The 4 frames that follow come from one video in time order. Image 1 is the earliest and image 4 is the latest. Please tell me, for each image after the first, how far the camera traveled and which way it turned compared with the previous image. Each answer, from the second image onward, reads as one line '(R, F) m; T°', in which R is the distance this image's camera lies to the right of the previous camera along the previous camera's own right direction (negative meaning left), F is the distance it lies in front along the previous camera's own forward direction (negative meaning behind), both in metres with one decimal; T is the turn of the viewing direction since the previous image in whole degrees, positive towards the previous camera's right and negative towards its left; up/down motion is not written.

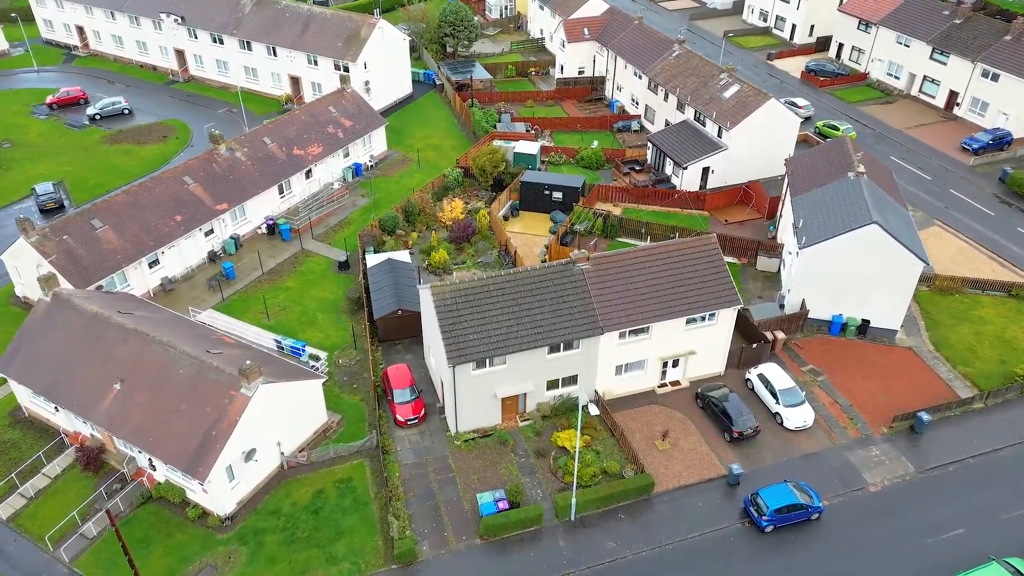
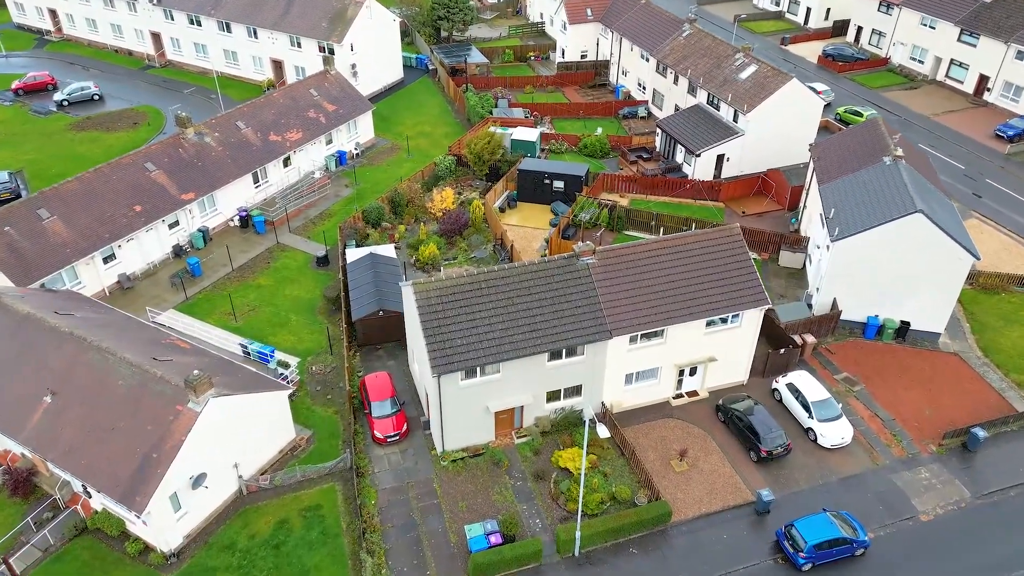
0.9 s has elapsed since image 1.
(+0.2, +2.9) m; 0°
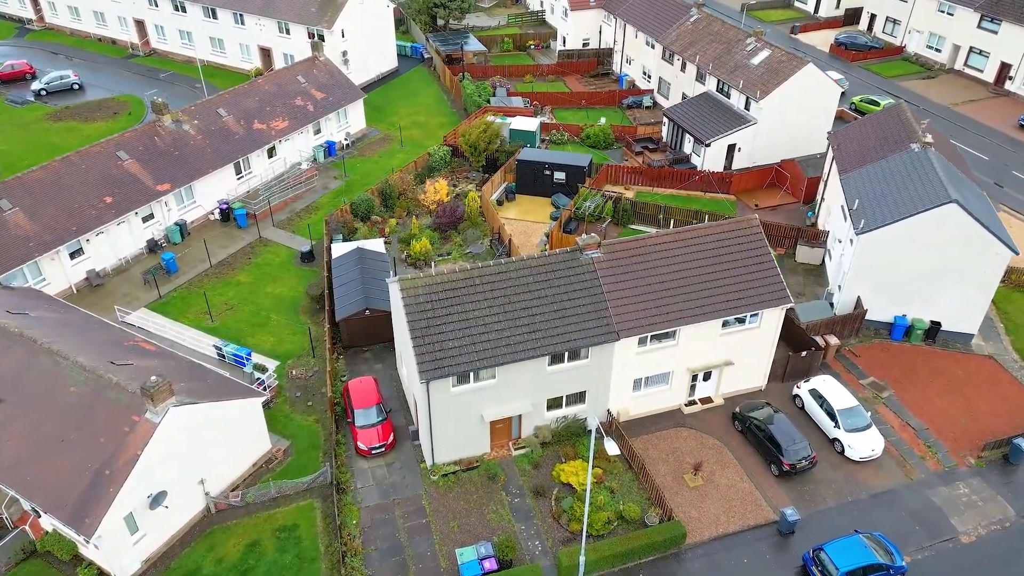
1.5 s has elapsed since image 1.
(+0.1, +1.8) m; 0°
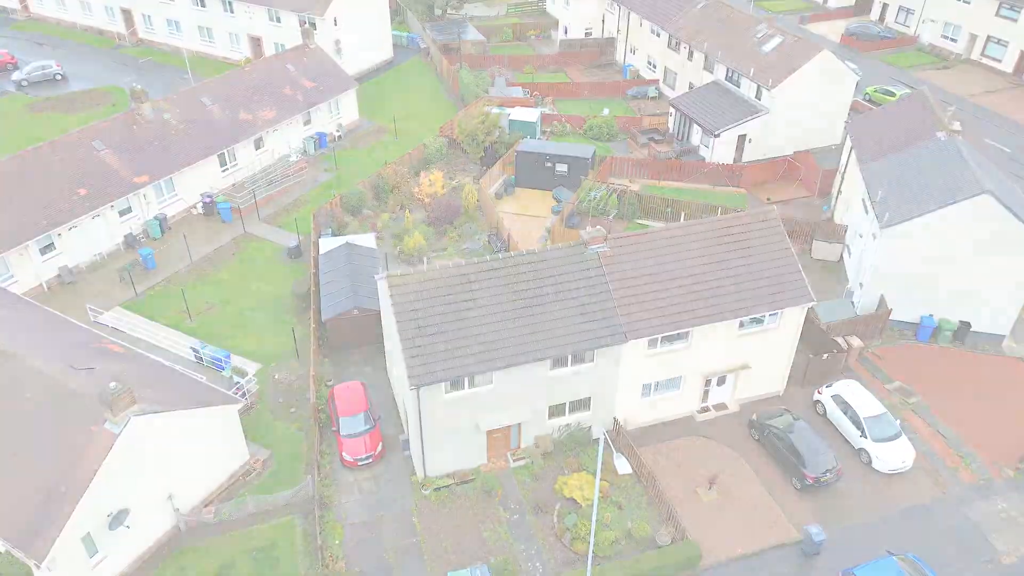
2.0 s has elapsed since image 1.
(0.0, +1.4) m; 0°
